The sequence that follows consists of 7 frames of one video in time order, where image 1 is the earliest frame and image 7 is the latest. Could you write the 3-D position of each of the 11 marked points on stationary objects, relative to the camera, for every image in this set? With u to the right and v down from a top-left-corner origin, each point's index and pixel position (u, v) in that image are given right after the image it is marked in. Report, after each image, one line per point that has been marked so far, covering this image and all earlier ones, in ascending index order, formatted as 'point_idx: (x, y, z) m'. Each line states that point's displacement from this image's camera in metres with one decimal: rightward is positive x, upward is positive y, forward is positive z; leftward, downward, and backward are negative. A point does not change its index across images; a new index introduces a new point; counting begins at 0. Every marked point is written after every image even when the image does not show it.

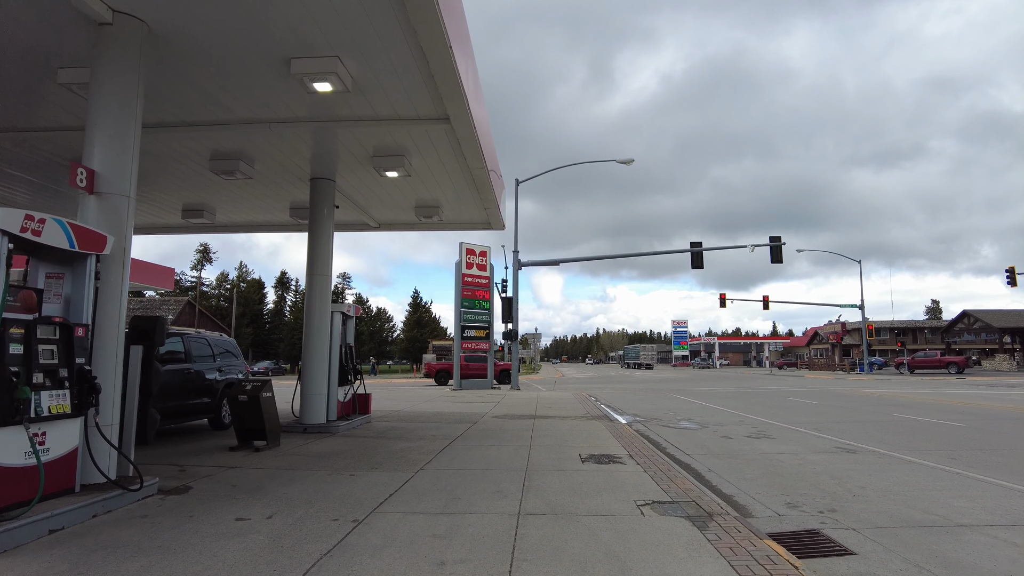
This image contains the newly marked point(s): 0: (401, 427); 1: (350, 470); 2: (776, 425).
0: (-2.2, -2.7, +12.2) m
1: (-1.9, -2.1, +7.3) m
2: (+5.2, -2.7, +12.5) m
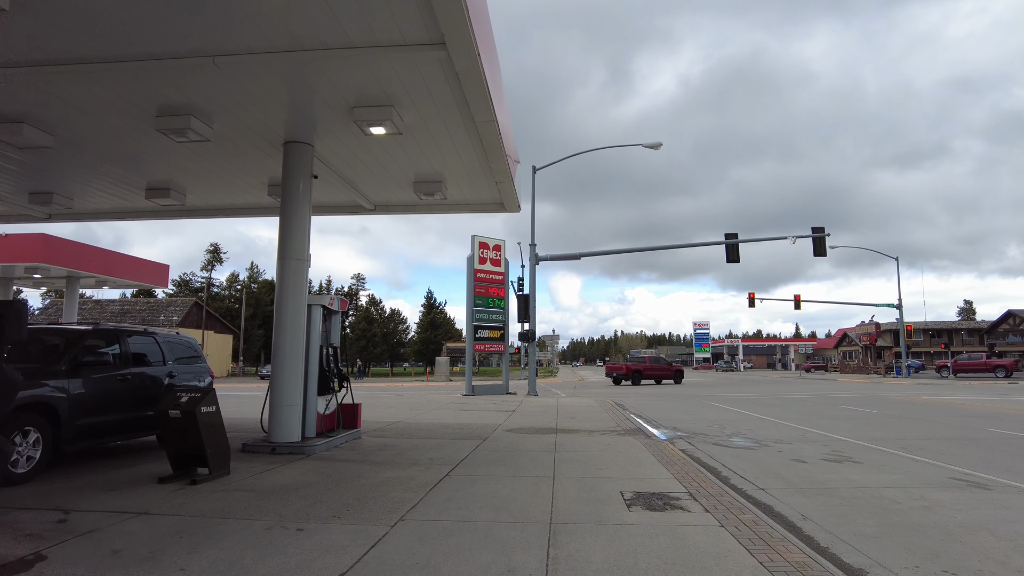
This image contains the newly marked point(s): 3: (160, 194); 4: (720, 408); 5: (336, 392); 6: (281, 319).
0: (-1.9, -2.5, +10.1) m
1: (-1.7, -1.9, +5.2) m
2: (+5.5, -2.5, +10.2) m
3: (-6.9, +1.8, +12.4) m
4: (+5.9, -3.5, +18.1) m
5: (-2.9, -1.7, +10.3) m
6: (-3.4, -0.5, +9.3) m
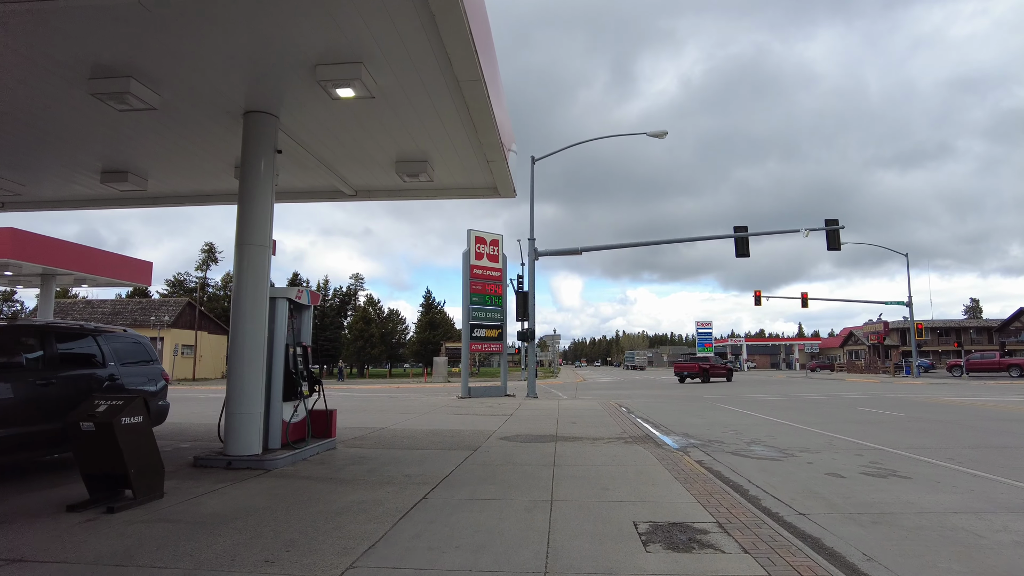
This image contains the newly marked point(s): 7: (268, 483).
0: (-2.0, -2.4, +8.9) m
1: (-1.8, -1.8, +4.0) m
2: (+5.4, -2.4, +9.0) m
3: (-7.0, +2.0, +11.2) m
4: (+5.8, -3.3, +16.9) m
5: (-3.0, -1.6, +9.2) m
6: (-3.5, -0.3, +8.1) m
7: (-2.7, -2.1, +6.9) m
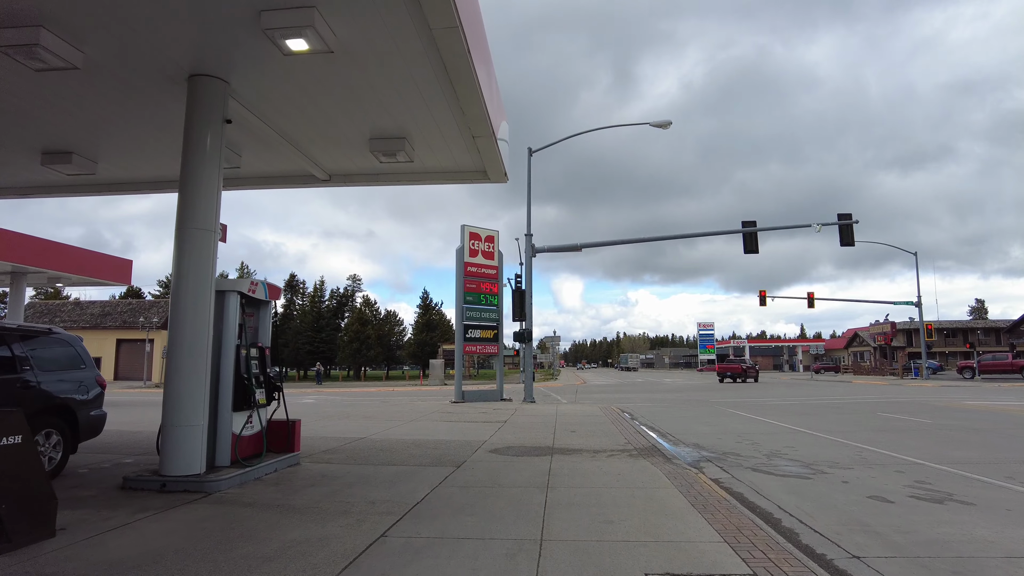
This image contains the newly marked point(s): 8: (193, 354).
0: (-2.1, -2.3, +7.7) m
1: (-2.0, -1.7, +2.8) m
2: (+5.3, -2.3, +7.8) m
3: (-7.2, +2.0, +10.1) m
4: (+5.7, -3.2, +15.7) m
5: (-3.1, -1.5, +8.0) m
6: (-3.7, -0.2, +6.9) m
7: (-2.8, -2.0, +5.7) m
8: (-3.5, -0.7, +6.9) m
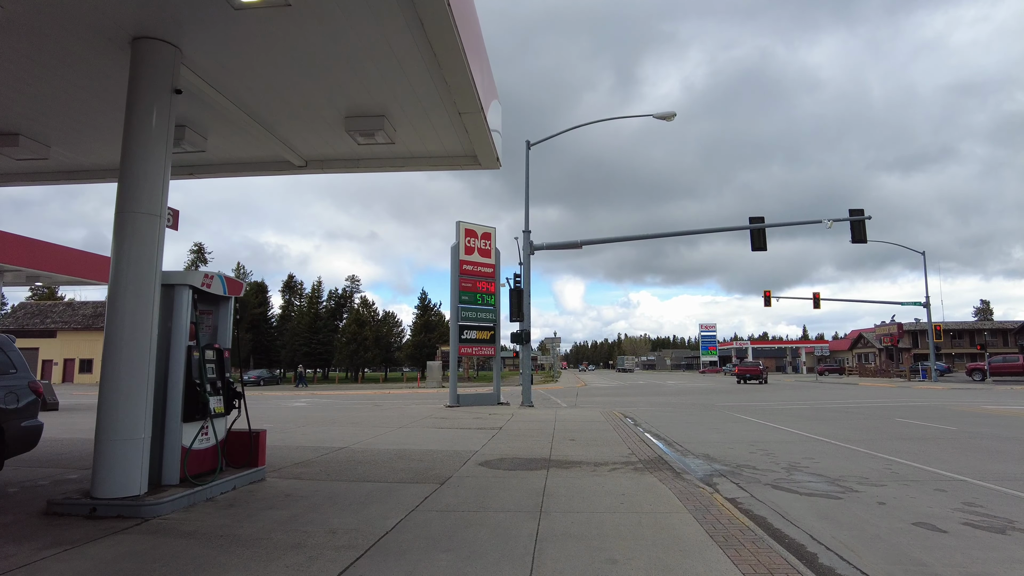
0: (-2.2, -2.2, +6.8) m
1: (-2.1, -1.6, +1.9) m
2: (+5.2, -2.2, +6.9) m
3: (-7.3, +2.1, +9.2) m
4: (+5.6, -3.2, +14.8) m
5: (-3.2, -1.4, +7.1) m
6: (-3.8, -0.2, +6.0) m
7: (-2.9, -2.0, +4.8) m
8: (-3.6, -0.7, +6.0) m
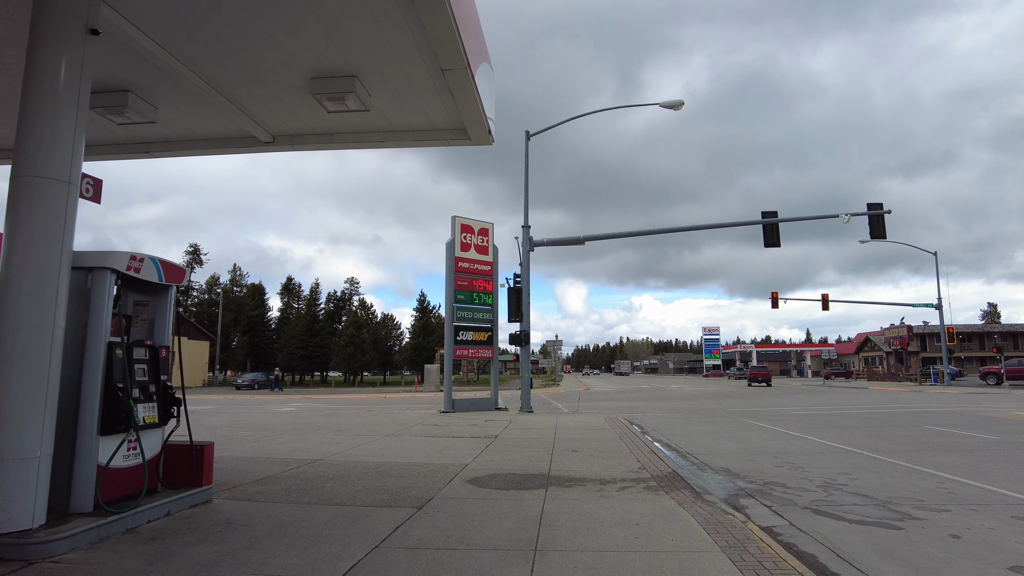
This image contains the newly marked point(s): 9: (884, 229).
0: (-2.3, -2.1, +5.6) m
1: (-2.2, -1.4, +0.7) m
2: (+5.1, -2.1, +5.7) m
3: (-7.4, +2.2, +8.0) m
4: (+5.5, -3.1, +13.6) m
5: (-3.3, -1.3, +5.9) m
6: (-3.9, 0.0, +4.9) m
7: (-3.0, -1.8, +3.7) m
8: (-3.7, -0.5, +4.8) m
9: (+11.8, +1.9, +19.9) m
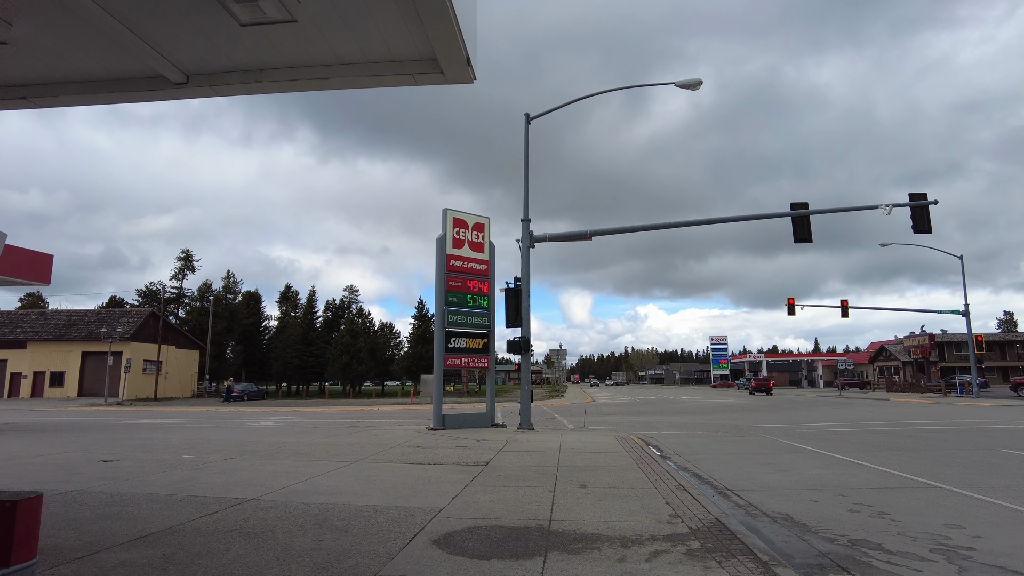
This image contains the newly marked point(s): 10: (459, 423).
0: (-2.5, -1.9, +3.4) m
1: (-2.4, -1.2, -1.5) m
2: (+4.9, -1.9, +3.5) m
3: (-7.5, +2.4, +5.9) m
4: (+5.5, -3.0, +11.3) m
5: (-3.5, -1.1, +3.7) m
6: (-4.0, +0.2, +2.7) m
7: (-3.2, -1.6, +1.4) m
8: (-3.8, -0.3, +2.7) m
9: (+11.7, +1.8, +17.7) m
10: (-1.4, -3.7, +17.2) m
